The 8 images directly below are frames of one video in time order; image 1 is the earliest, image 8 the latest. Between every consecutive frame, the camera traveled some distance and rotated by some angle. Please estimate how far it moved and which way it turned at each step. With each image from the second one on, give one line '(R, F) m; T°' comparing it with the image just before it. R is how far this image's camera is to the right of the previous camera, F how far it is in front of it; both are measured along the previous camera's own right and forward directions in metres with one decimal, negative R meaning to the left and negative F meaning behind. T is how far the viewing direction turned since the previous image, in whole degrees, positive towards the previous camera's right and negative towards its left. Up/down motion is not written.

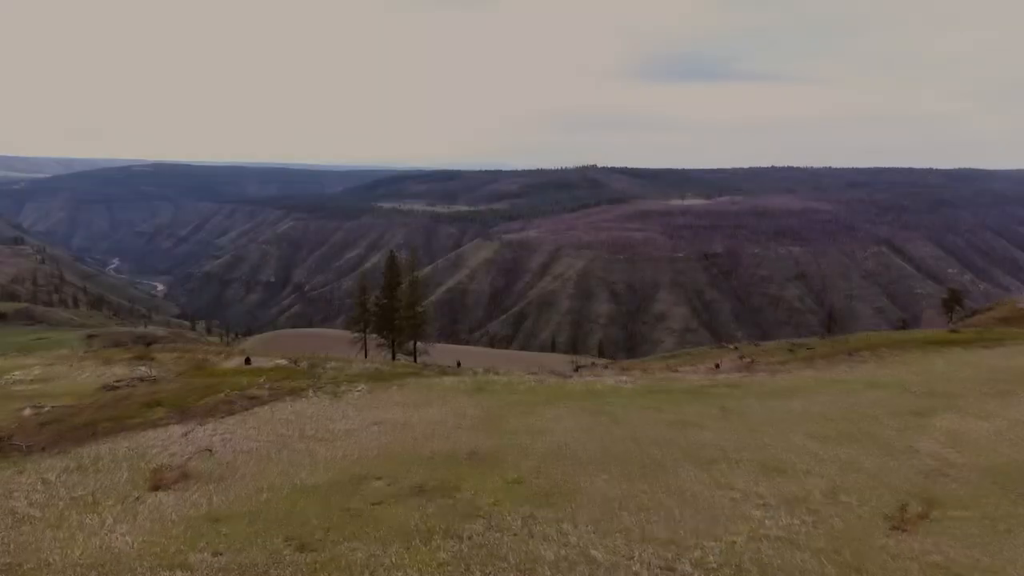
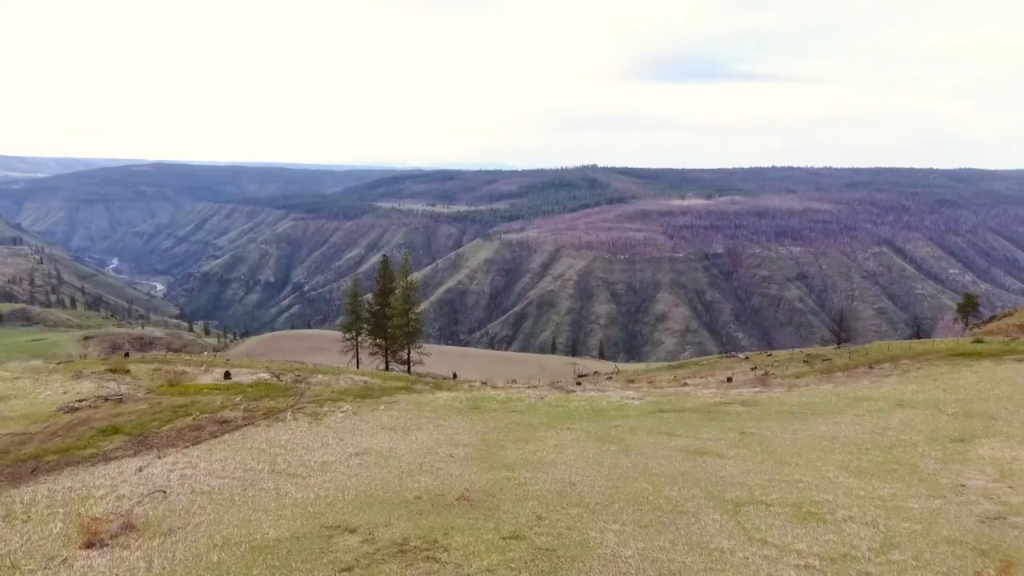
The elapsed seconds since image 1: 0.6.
(0.0, +1.2) m; 0°
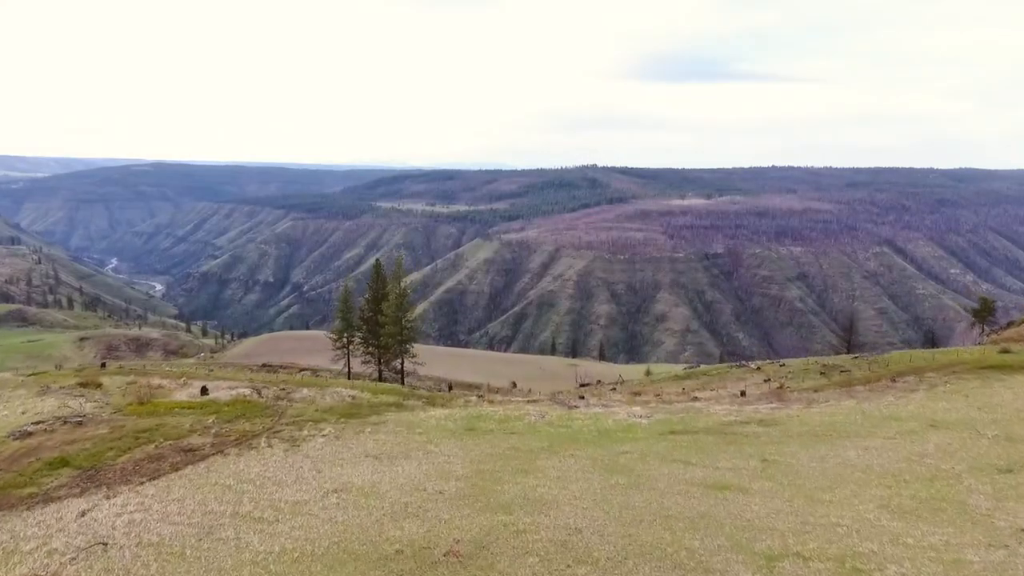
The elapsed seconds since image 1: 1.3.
(0.0, +1.2) m; 0°
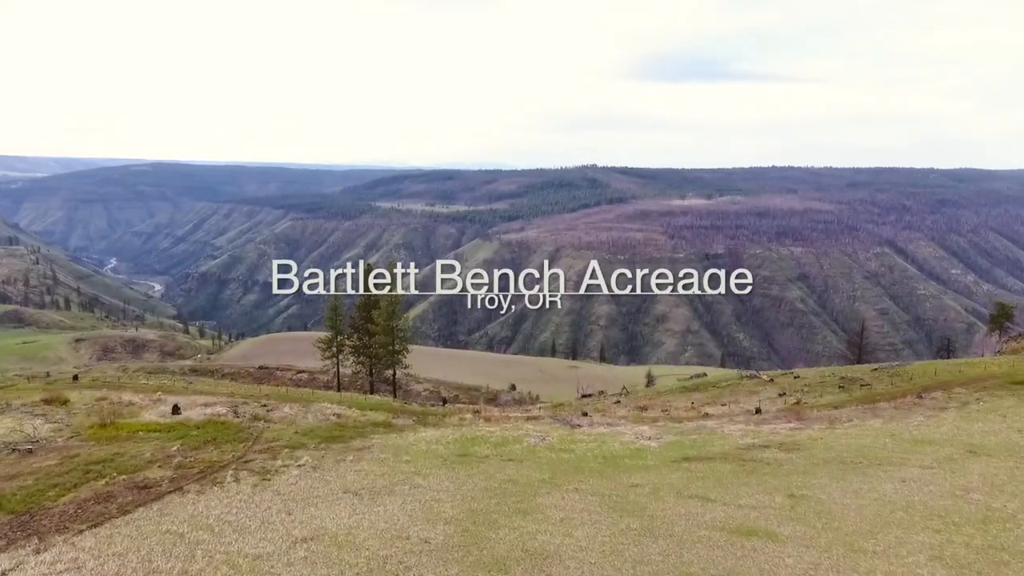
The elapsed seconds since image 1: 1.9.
(0.0, +1.2) m; 0°
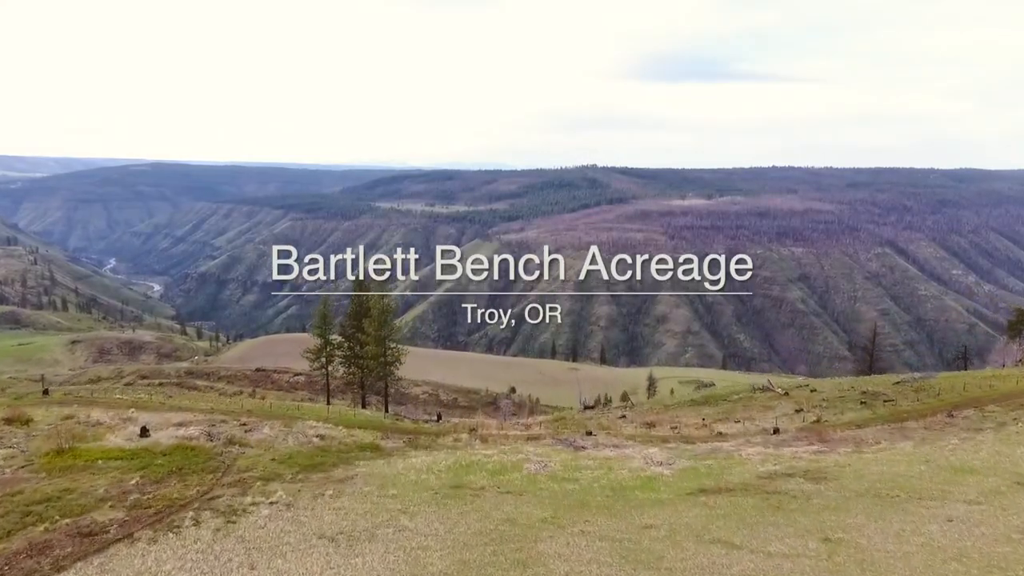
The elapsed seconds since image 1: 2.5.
(0.0, +1.2) m; 0°
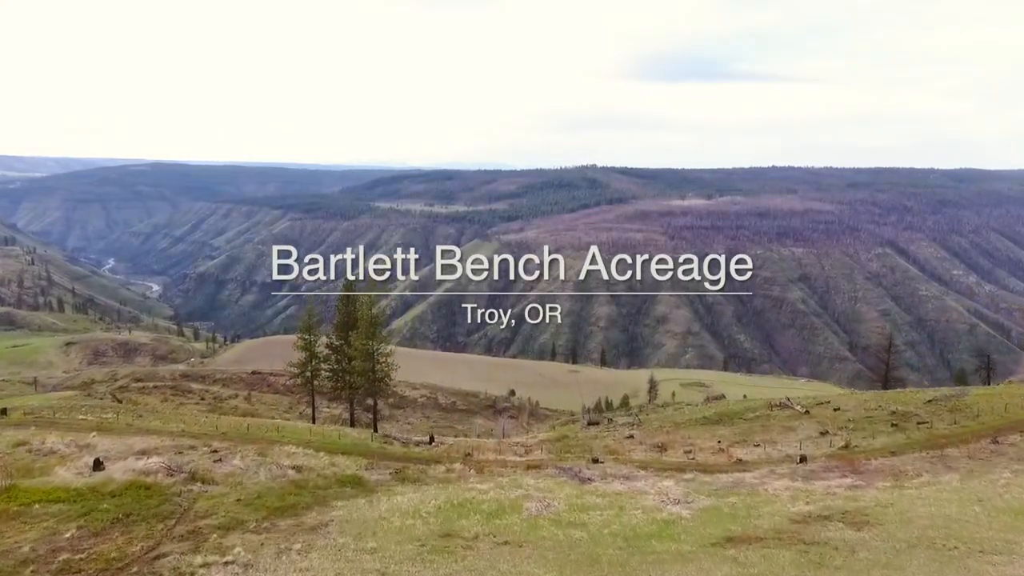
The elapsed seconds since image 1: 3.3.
(0.0, +1.4) m; 0°
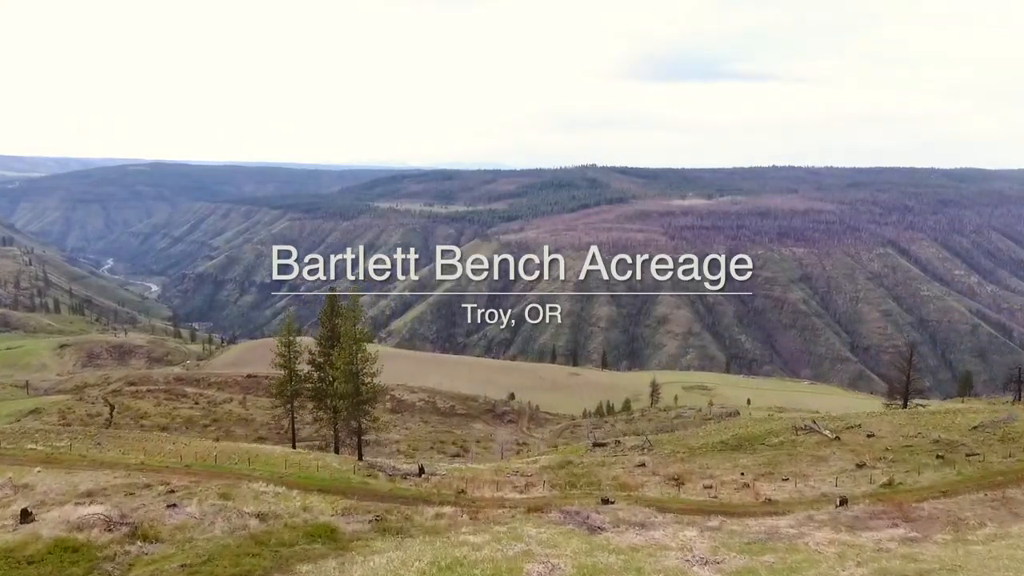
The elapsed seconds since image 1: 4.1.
(0.0, +1.7) m; 0°
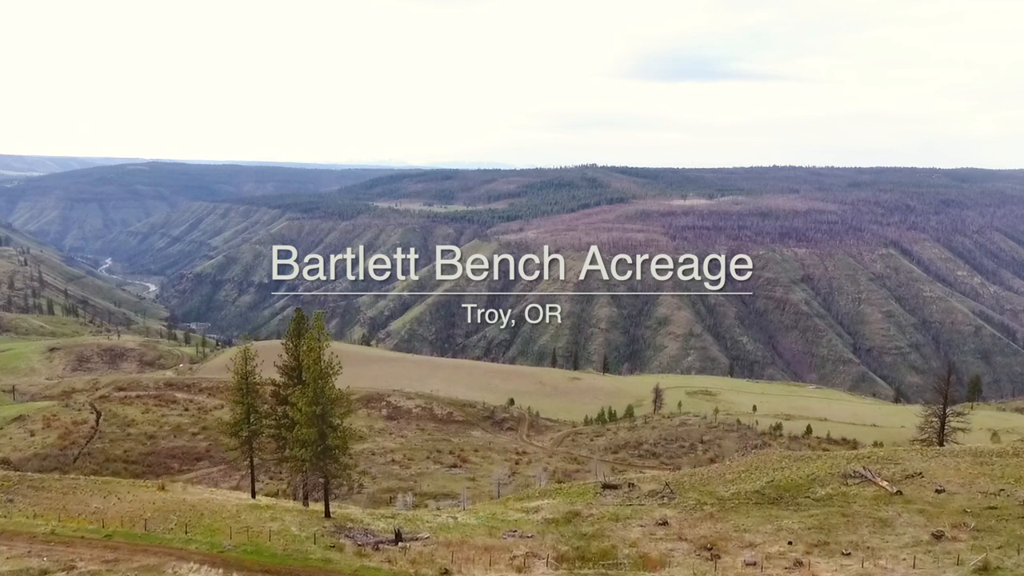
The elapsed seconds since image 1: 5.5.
(+0.1, +2.7) m; 0°
